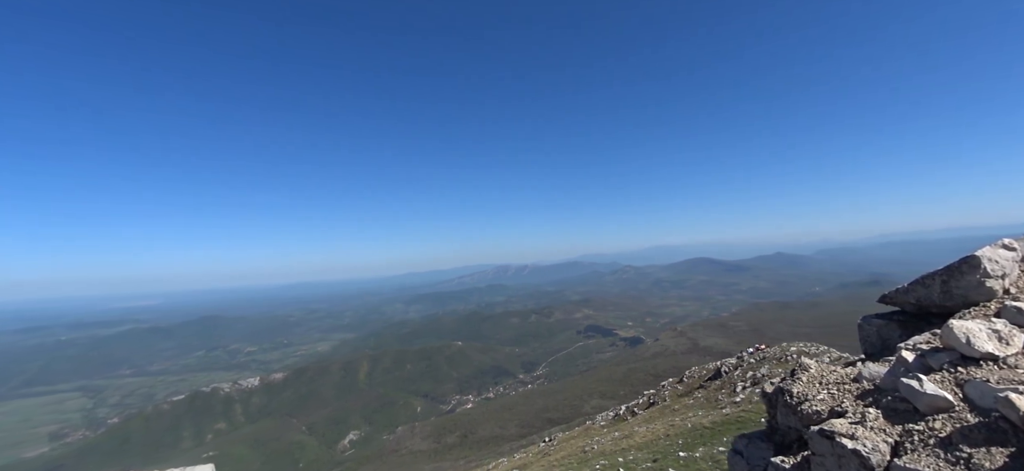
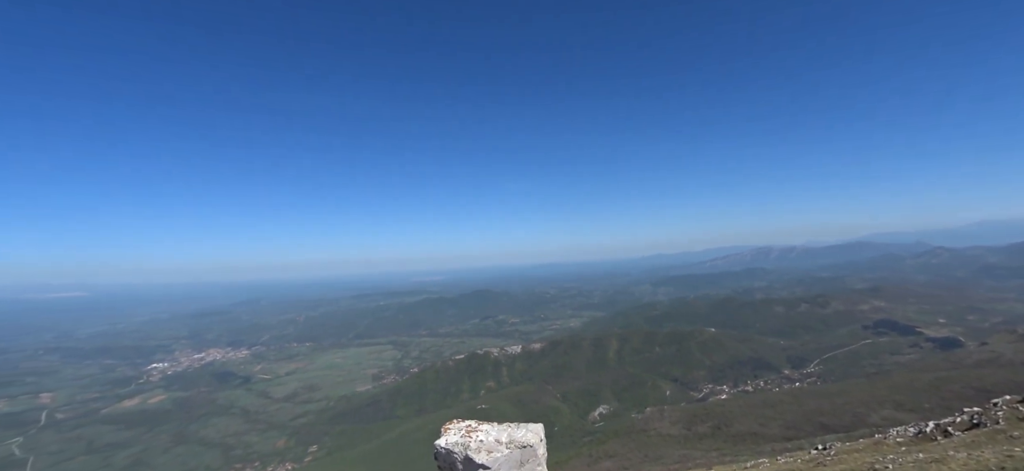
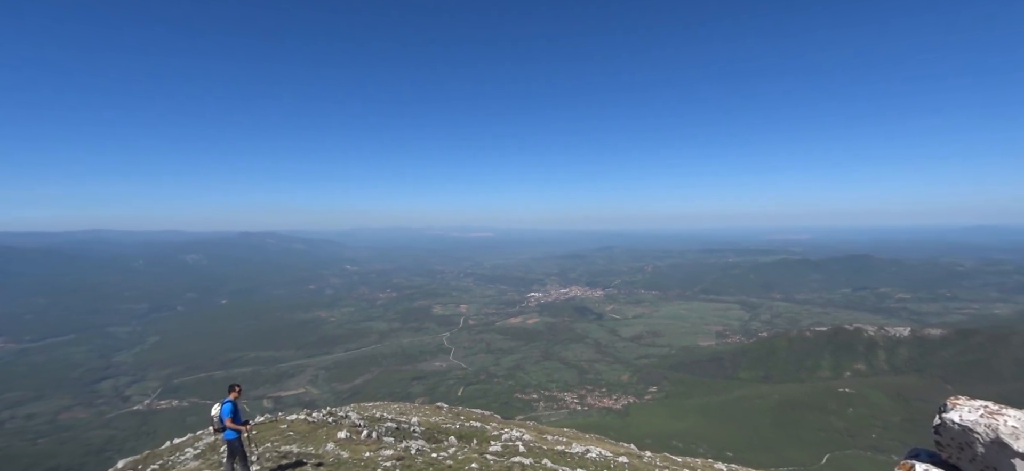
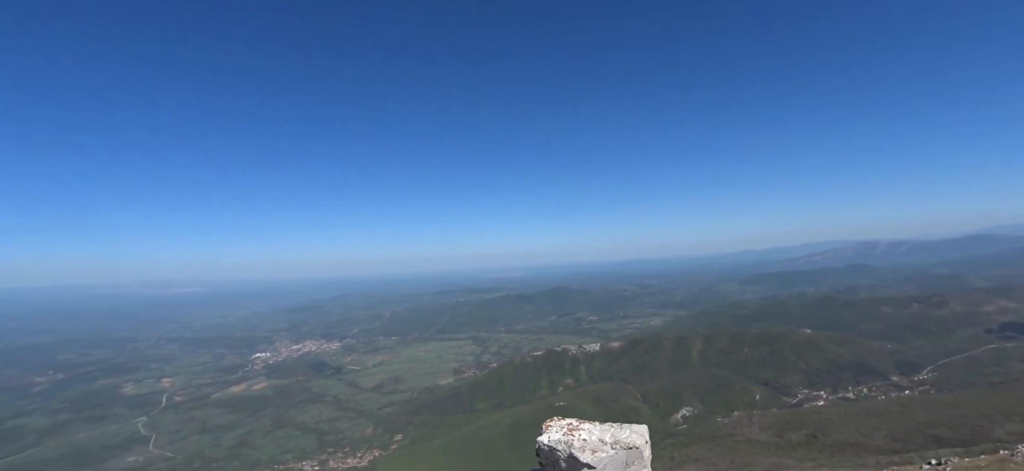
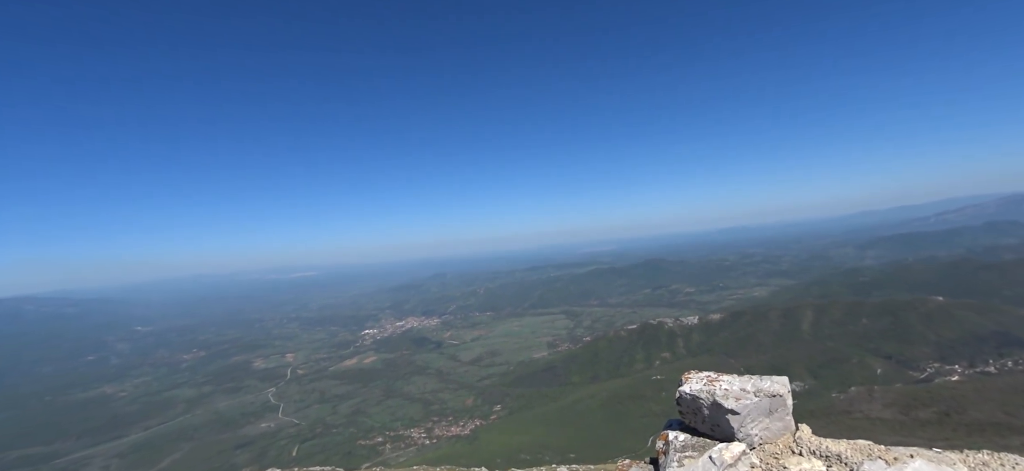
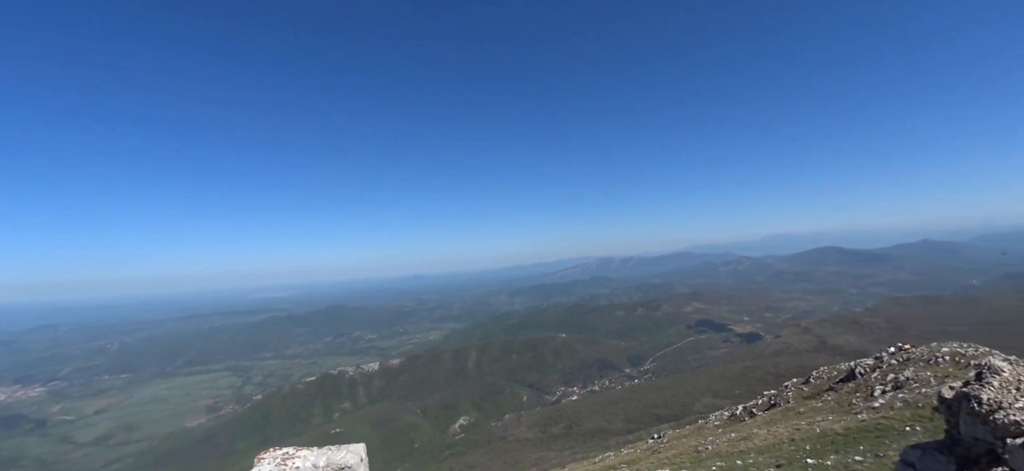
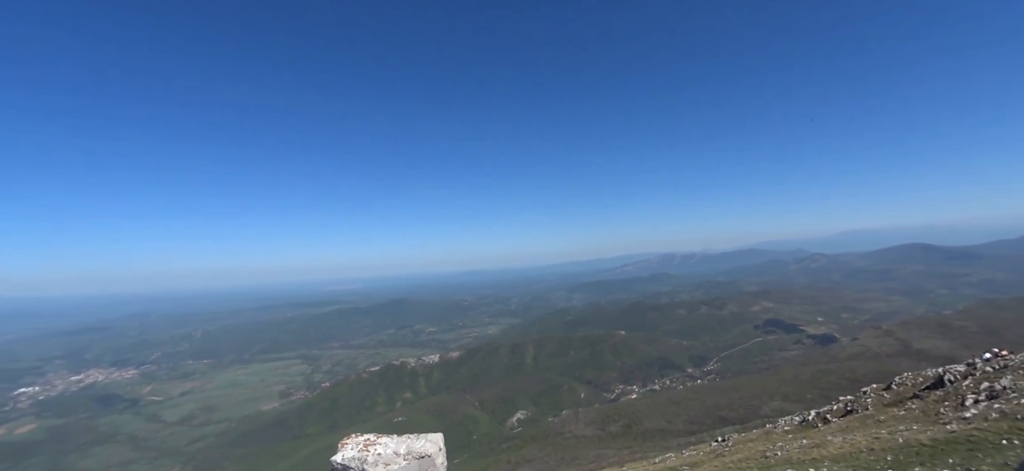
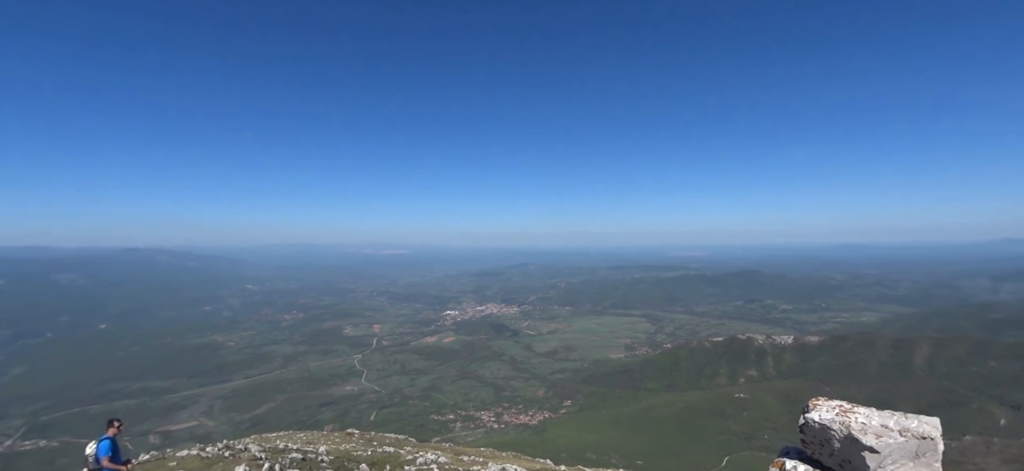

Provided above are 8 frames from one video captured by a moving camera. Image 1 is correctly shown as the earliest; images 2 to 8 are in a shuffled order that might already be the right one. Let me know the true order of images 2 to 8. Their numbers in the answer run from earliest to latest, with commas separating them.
6, 7, 2, 4, 5, 8, 3
